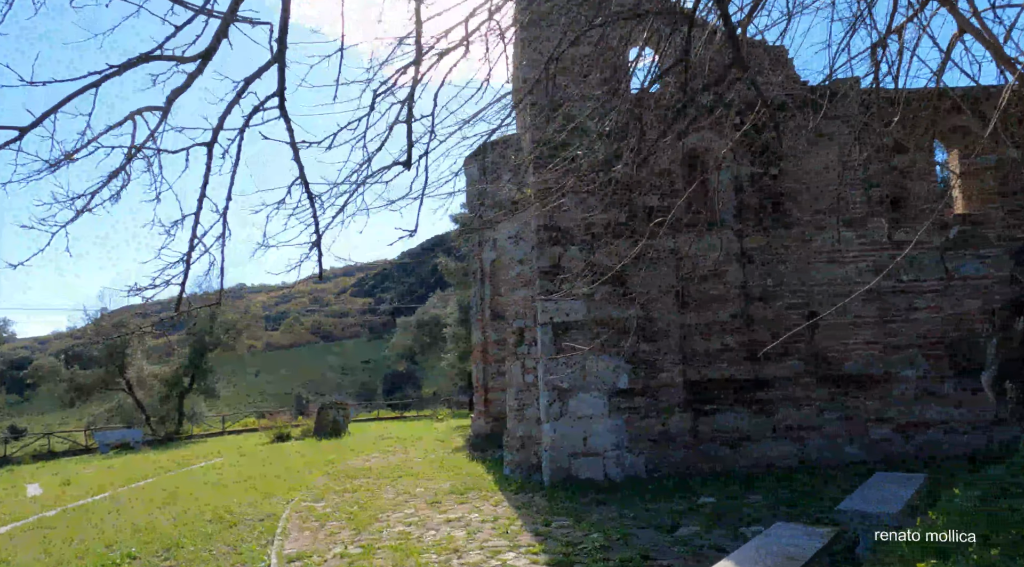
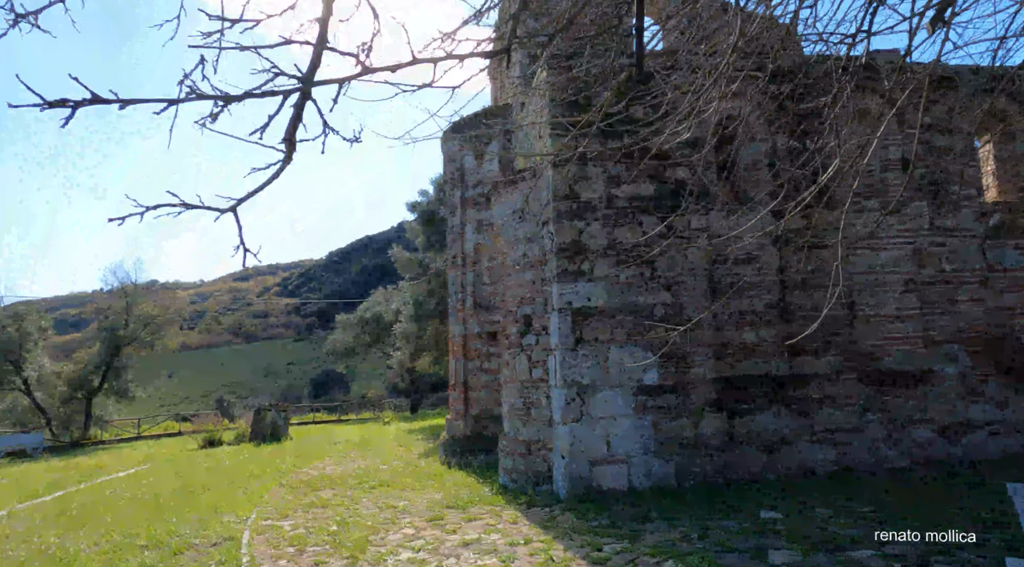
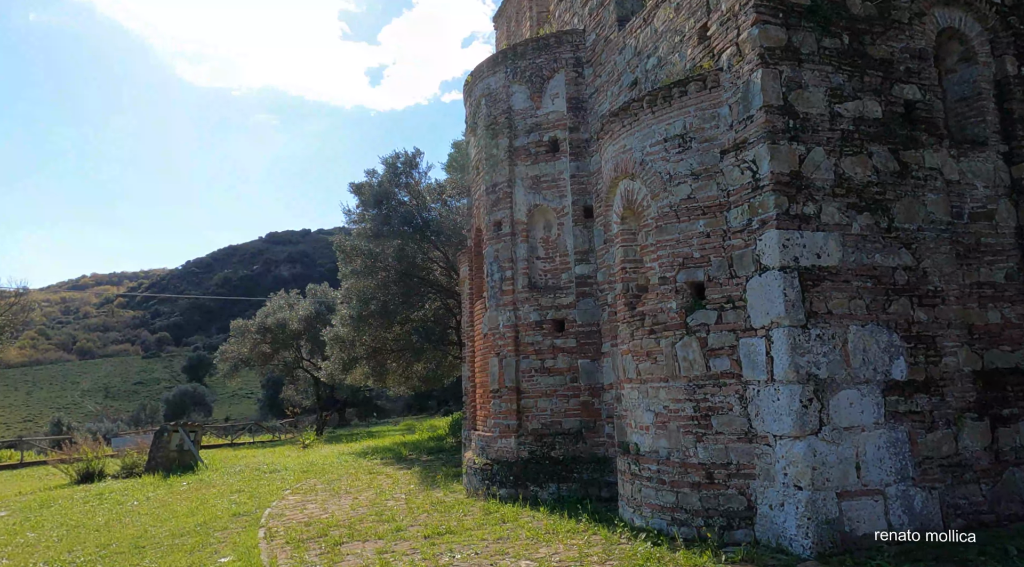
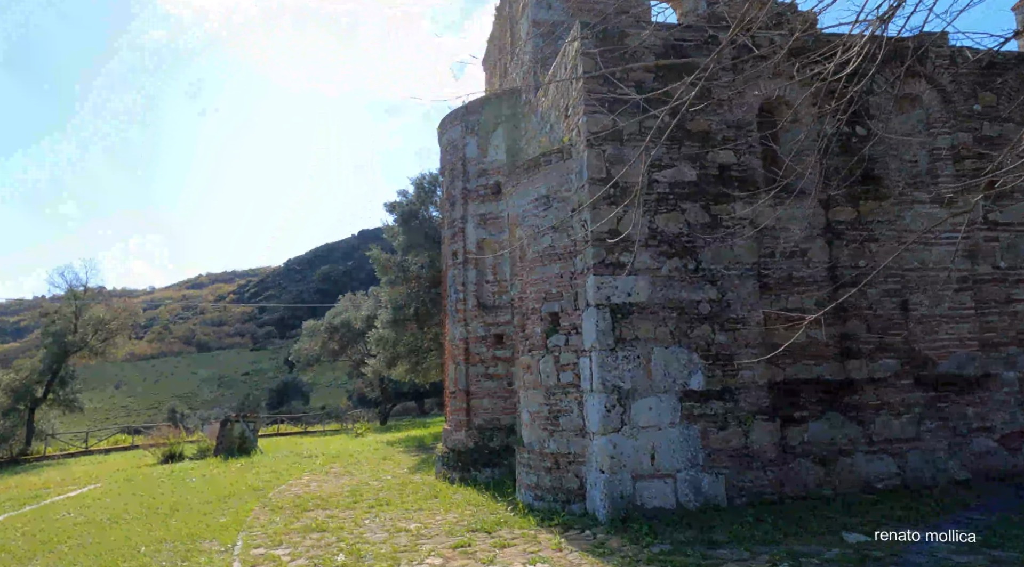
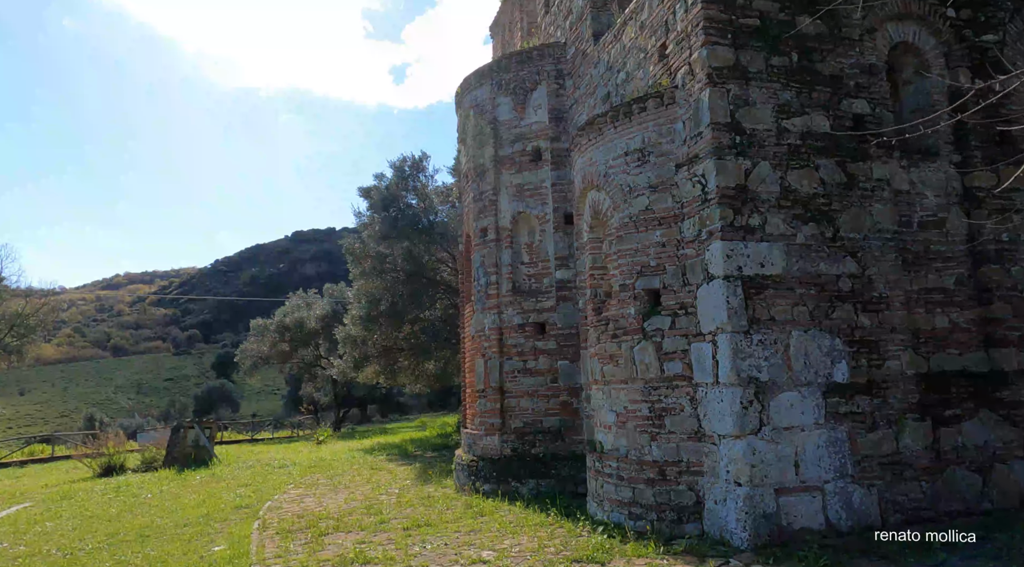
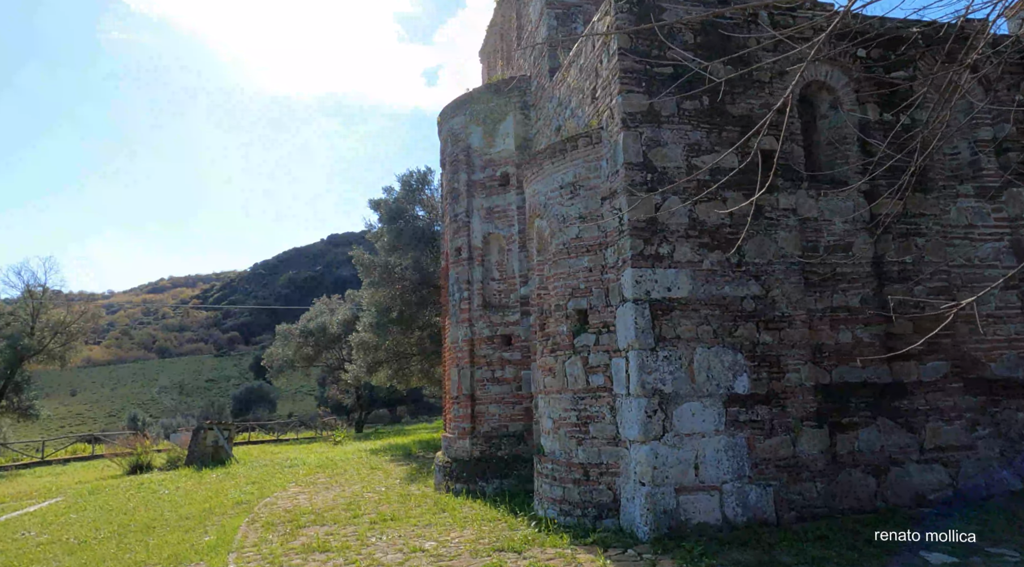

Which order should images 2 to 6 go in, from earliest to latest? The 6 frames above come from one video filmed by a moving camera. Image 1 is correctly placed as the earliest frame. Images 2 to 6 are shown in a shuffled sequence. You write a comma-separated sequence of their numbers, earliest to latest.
2, 4, 6, 5, 3
